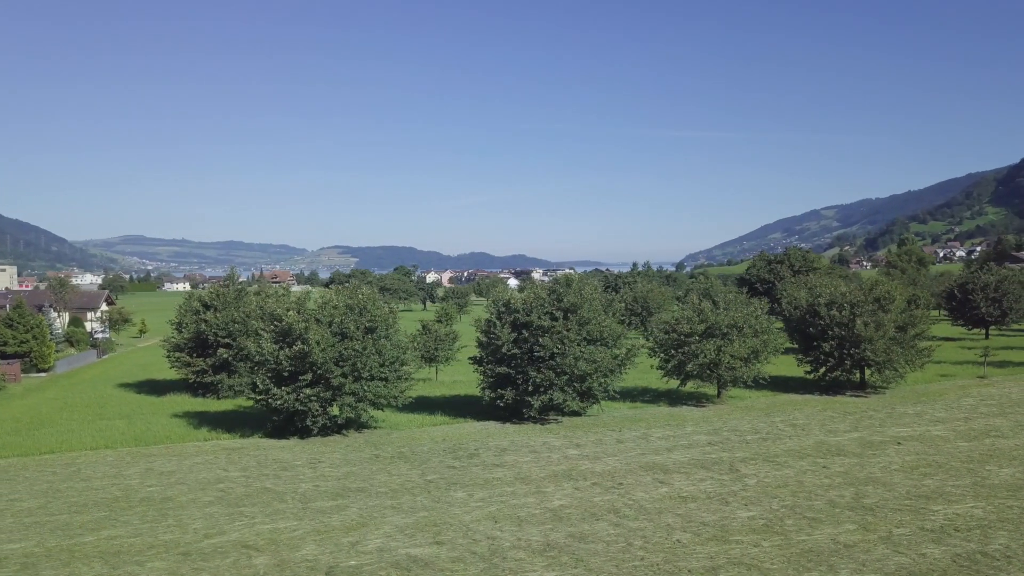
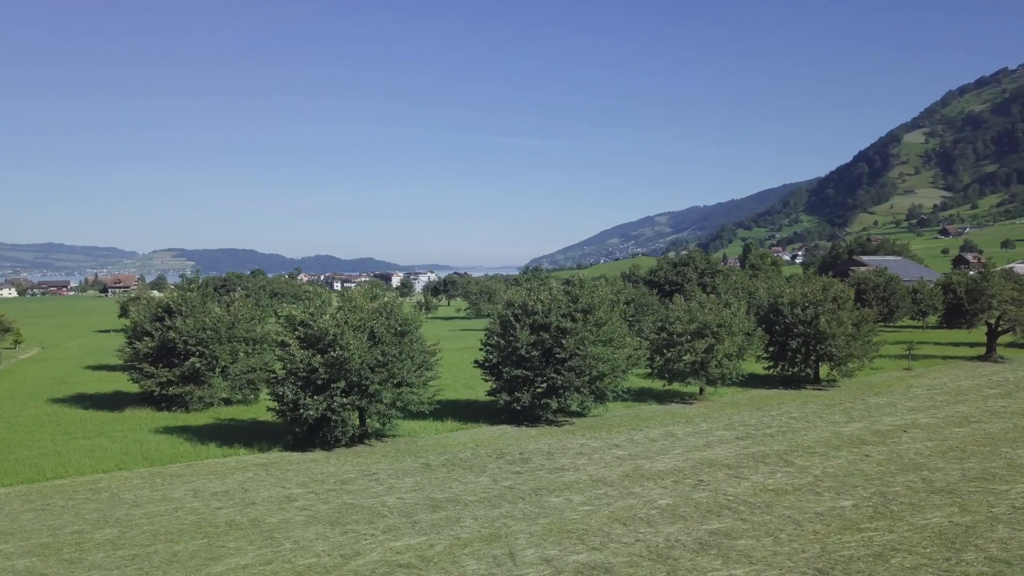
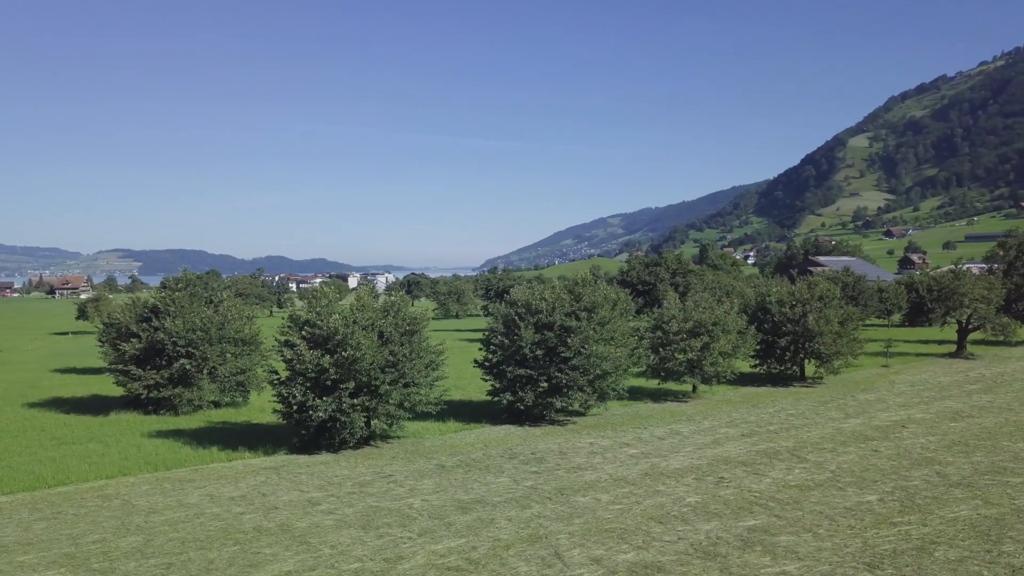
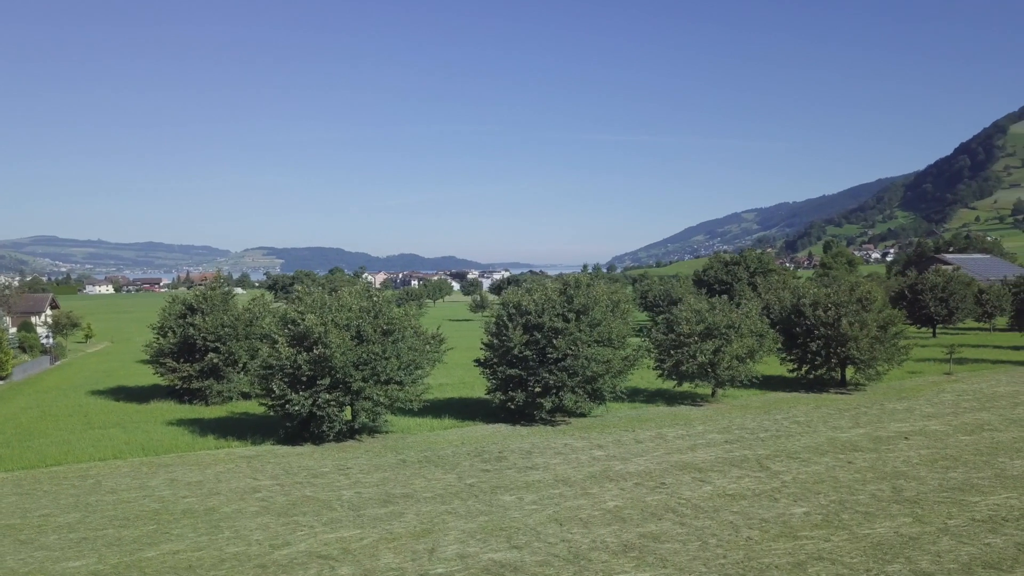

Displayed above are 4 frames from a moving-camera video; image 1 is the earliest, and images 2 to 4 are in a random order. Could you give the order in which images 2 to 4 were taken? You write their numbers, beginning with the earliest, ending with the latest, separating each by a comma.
4, 2, 3
